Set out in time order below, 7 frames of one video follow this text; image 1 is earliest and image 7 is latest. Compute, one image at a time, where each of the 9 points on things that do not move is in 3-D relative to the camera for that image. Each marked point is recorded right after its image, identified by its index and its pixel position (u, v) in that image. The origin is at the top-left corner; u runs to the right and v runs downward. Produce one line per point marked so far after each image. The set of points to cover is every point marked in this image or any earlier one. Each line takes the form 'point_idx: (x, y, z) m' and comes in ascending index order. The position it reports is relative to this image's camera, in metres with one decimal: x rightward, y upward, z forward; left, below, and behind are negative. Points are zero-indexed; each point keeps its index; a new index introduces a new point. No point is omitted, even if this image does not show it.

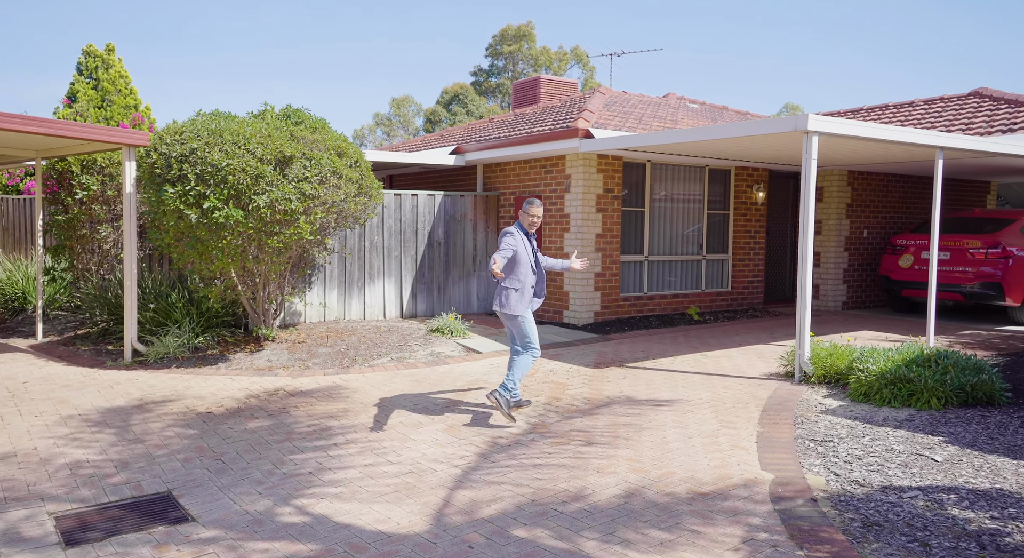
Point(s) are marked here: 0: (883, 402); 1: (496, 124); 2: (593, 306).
0: (+3.2, -1.1, +7.2) m
1: (-0.3, +2.8, +14.9) m
2: (+1.2, -0.4, +11.8) m
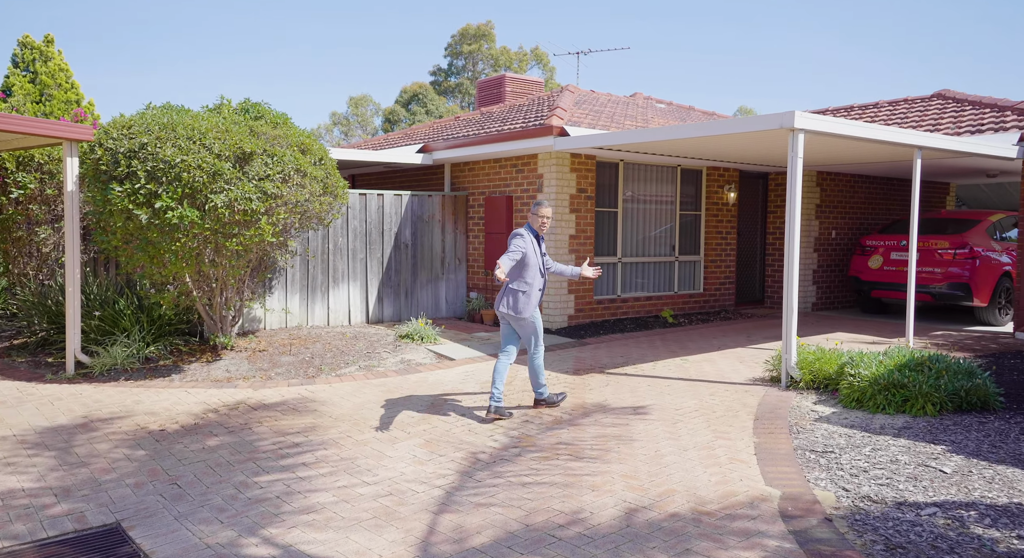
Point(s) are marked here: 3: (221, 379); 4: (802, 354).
0: (+3.1, -1.1, +6.9) m
1: (-0.9, +2.8, +14.5) m
2: (+0.8, -0.4, +11.4) m
3: (-2.8, -0.9, +7.8) m
4: (+2.9, -0.7, +8.1) m
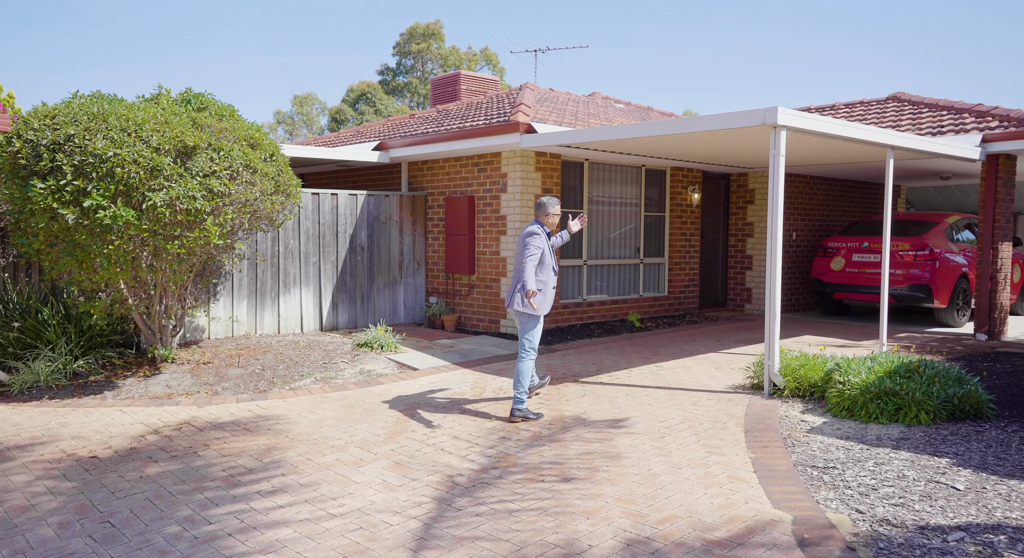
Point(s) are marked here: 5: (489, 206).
0: (+2.9, -1.1, +6.6) m
1: (-1.6, +2.7, +13.9) m
2: (+0.3, -0.5, +10.9) m
3: (-3.0, -1.0, +7.1) m
4: (+2.6, -0.8, +7.7) m
5: (-0.3, +1.0, +11.1) m
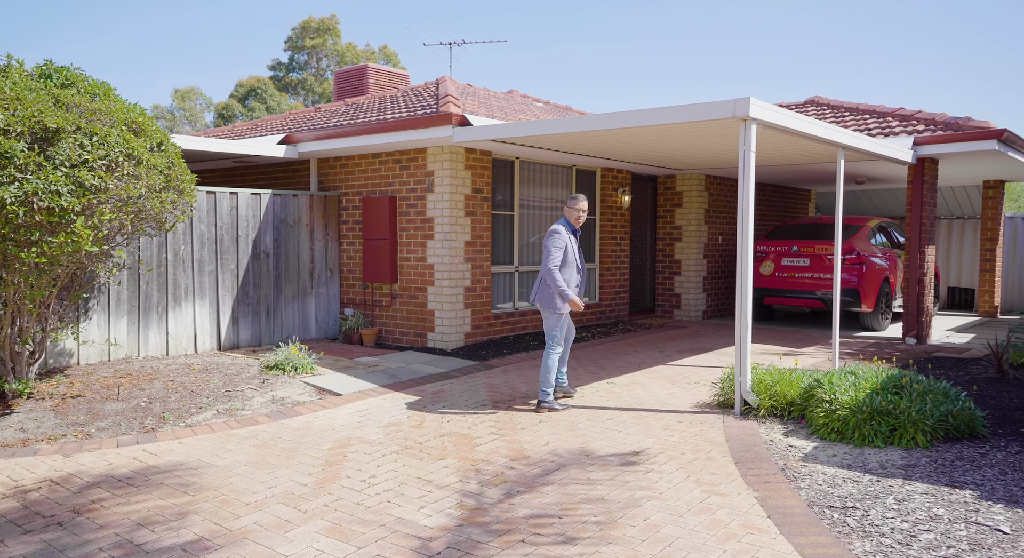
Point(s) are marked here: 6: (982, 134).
0: (+2.5, -1.2, +5.9) m
1: (-2.9, +2.5, +12.6) m
2: (-0.6, -0.6, +9.9) m
3: (-3.4, -1.1, +5.6) m
4: (+2.1, -0.8, +7.0) m
5: (-1.2, +0.9, +10.0) m
6: (+6.2, +1.9, +10.9) m
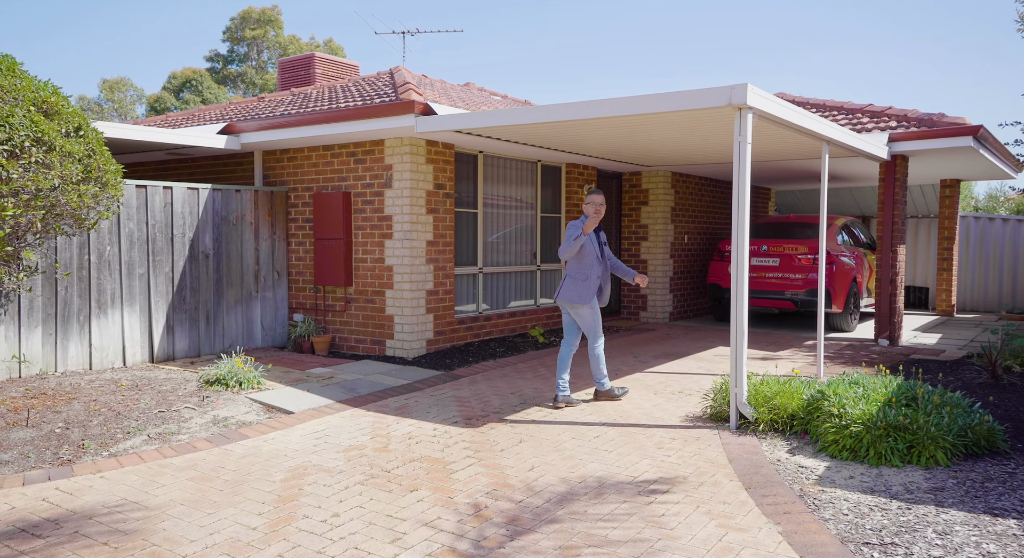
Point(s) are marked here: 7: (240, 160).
0: (+2.4, -1.2, +5.4) m
1: (-3.5, +2.5, +11.7) m
2: (-1.0, -0.6, +9.1) m
3: (-3.5, -1.1, +4.7) m
4: (+1.9, -0.8, +6.4) m
5: (-1.6, +0.8, +9.2) m
6: (+5.7, +1.9, +10.6) m
7: (-3.4, +1.5, +10.3) m
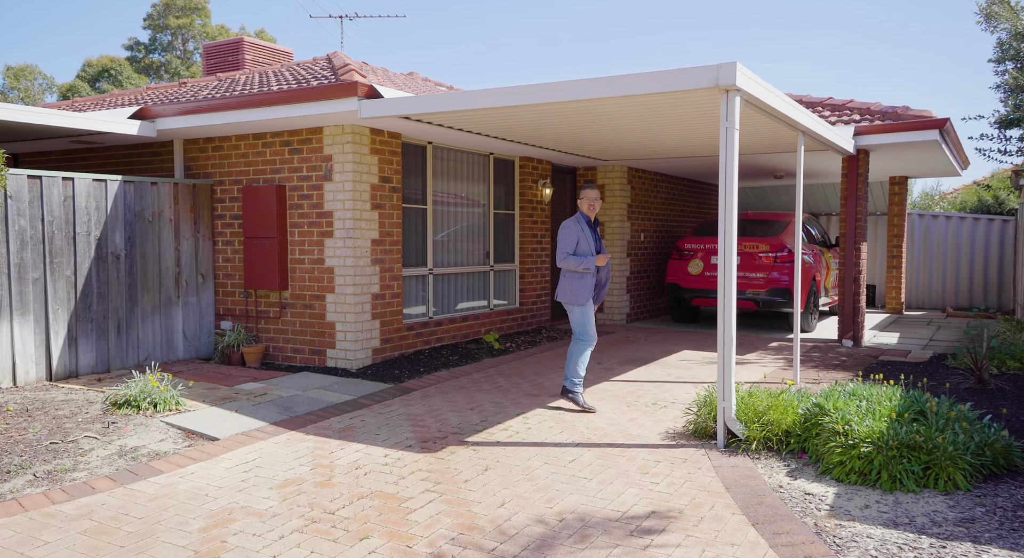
0: (+2.2, -1.2, +4.8) m
1: (-4.1, +2.5, +10.6) m
2: (-1.4, -0.6, +8.3) m
3: (-3.6, -1.2, +3.6) m
4: (+1.6, -0.9, +5.8) m
5: (-2.1, +0.8, +8.3) m
6: (+5.1, +1.9, +10.3) m
7: (-3.9, +1.4, +9.2) m
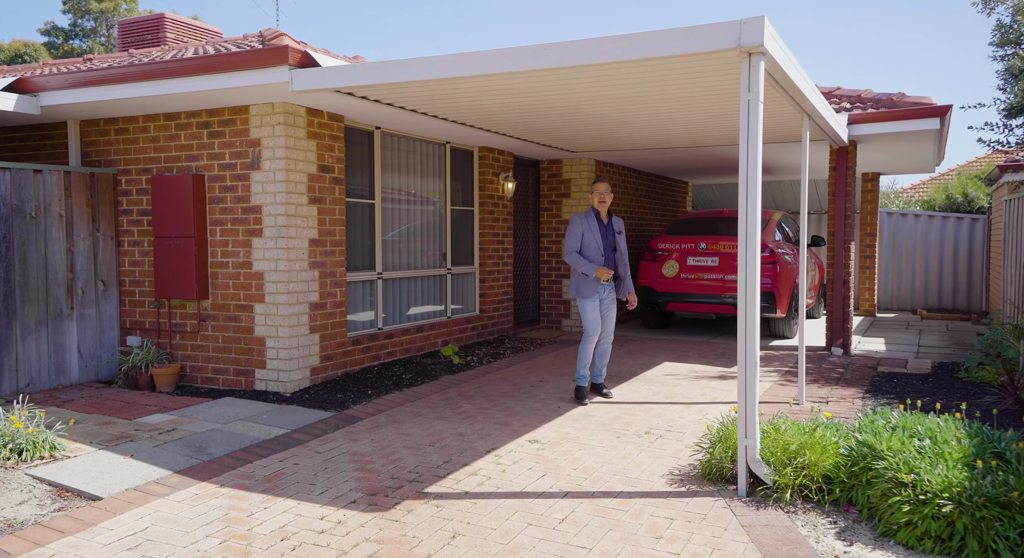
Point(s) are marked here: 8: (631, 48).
0: (+2.1, -1.2, +3.7) m
1: (-4.6, +2.4, +9.1) m
2: (-1.8, -0.7, +7.0) m
3: (-3.6, -1.2, +2.2) m
4: (+1.5, -0.9, +4.7) m
5: (-2.4, +0.7, +7.0) m
6: (+4.6, +1.9, +9.3) m
7: (-4.3, +1.4, +7.7) m
8: (+0.7, +1.4, +4.9) m
